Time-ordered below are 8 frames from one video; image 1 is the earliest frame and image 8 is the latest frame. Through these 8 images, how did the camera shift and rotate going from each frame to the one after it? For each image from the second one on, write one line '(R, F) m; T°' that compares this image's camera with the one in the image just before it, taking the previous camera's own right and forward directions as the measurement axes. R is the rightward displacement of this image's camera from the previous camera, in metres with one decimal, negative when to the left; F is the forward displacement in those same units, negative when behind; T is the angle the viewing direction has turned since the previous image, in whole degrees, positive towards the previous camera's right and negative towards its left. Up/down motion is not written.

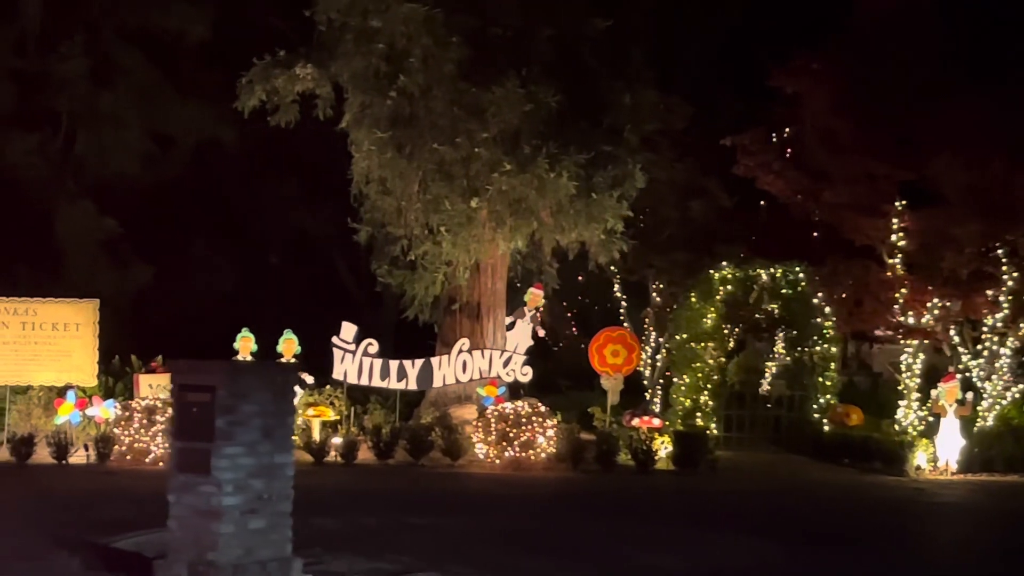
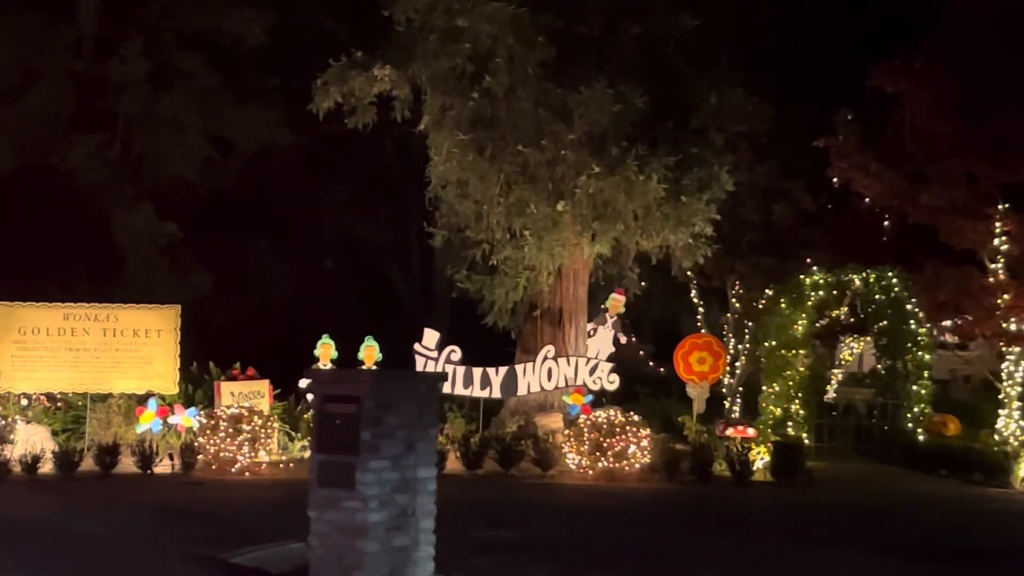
(-0.7, +0.4) m; -1°
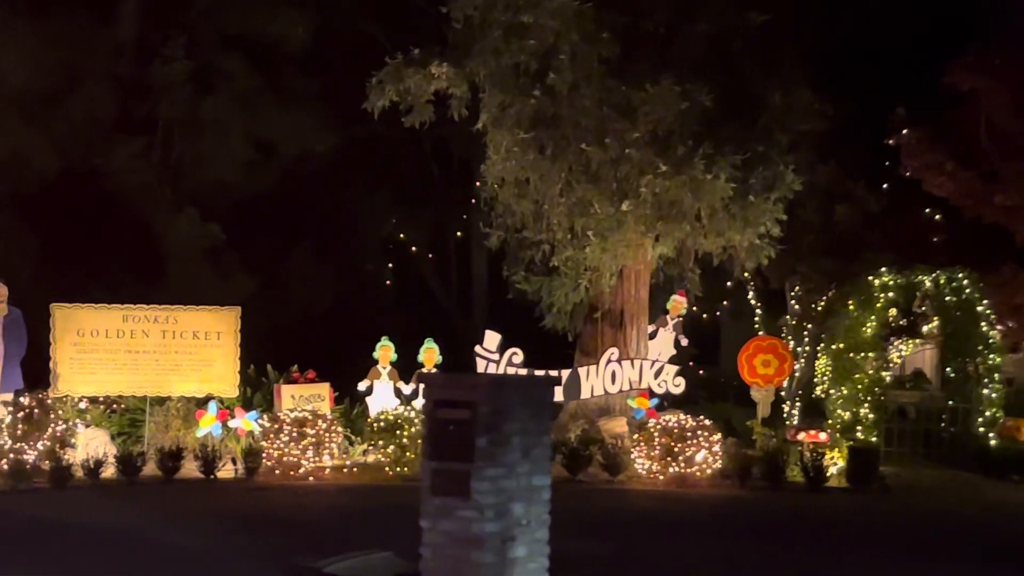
(-0.5, +0.3) m; -1°
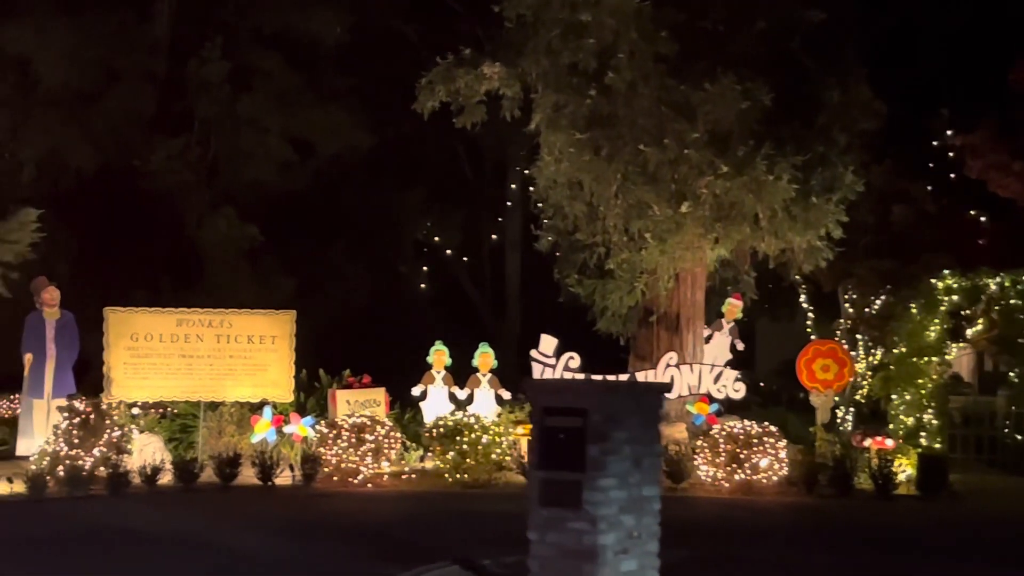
(-0.5, +0.3) m; -1°
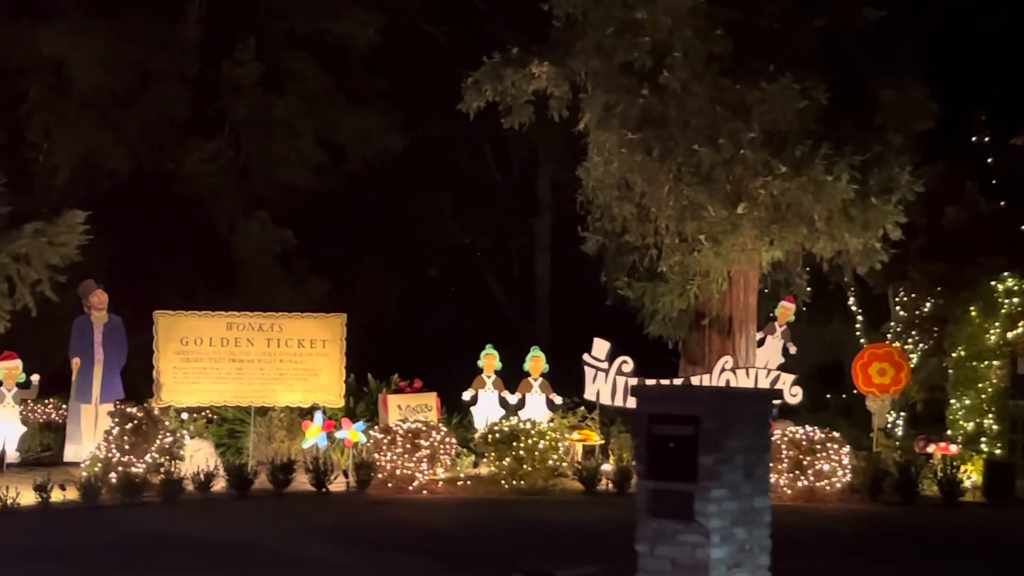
(-0.5, +0.3) m; 0°
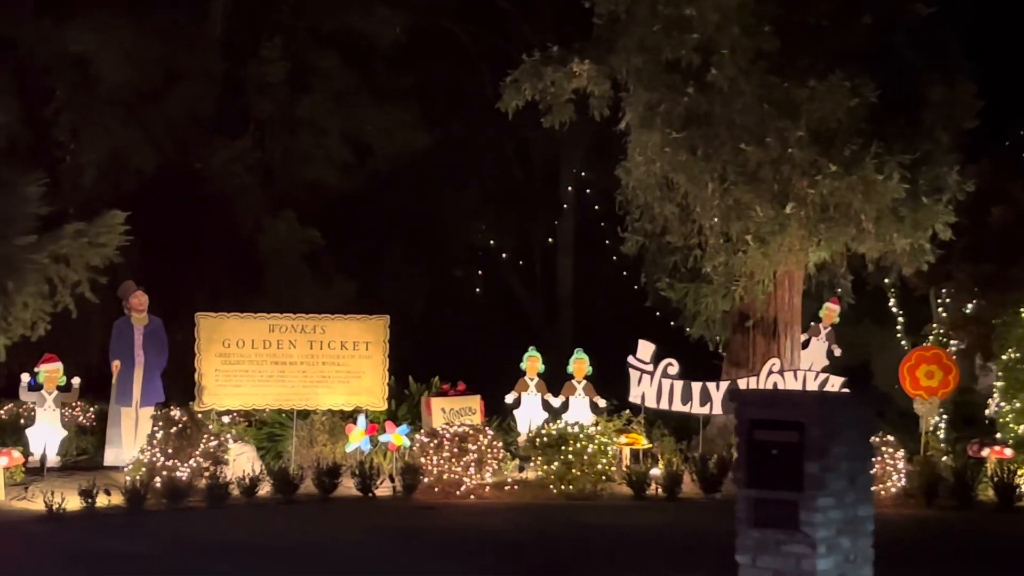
(-0.4, +0.3) m; 0°
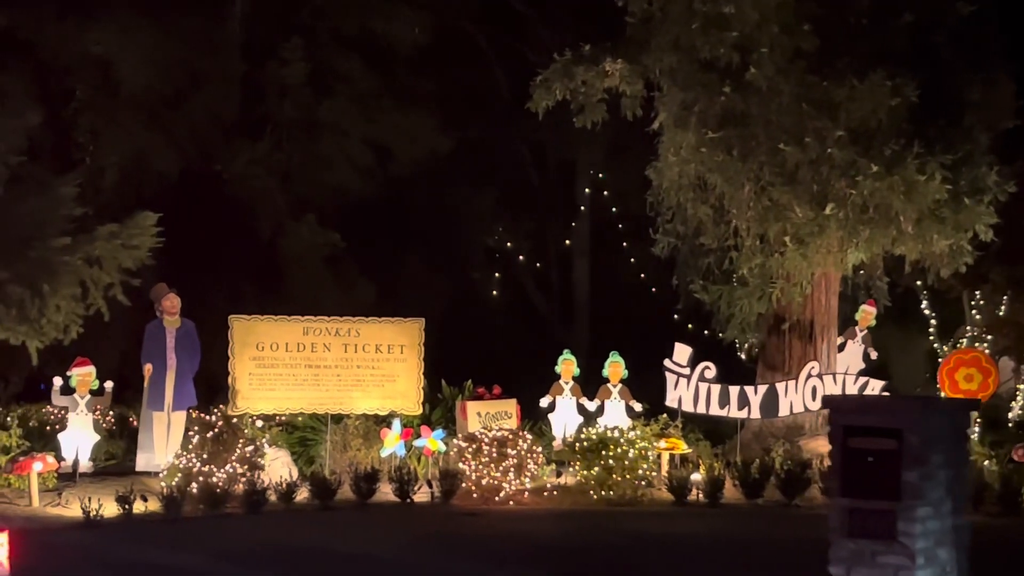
(-0.4, +0.2) m; 0°
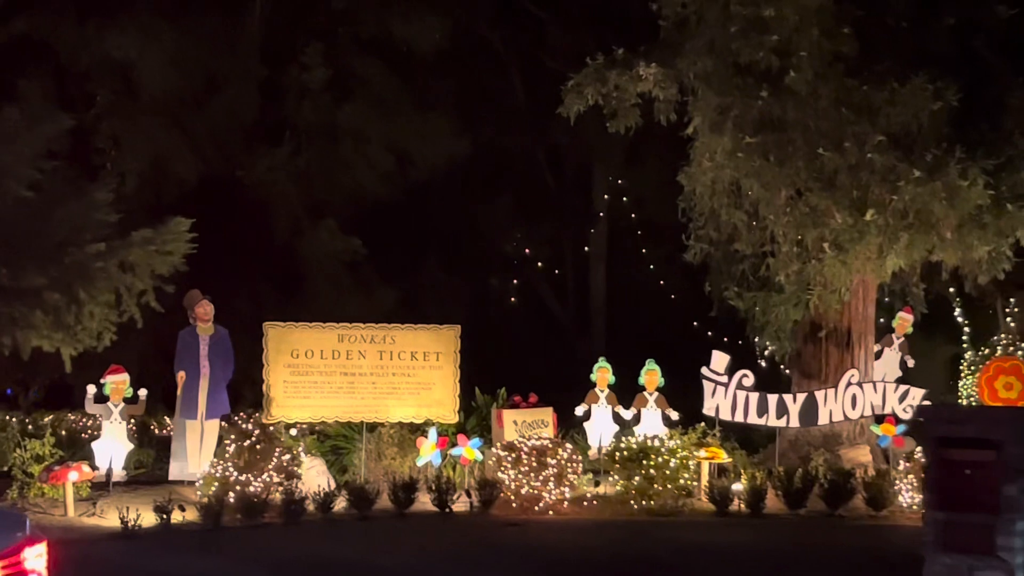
(-0.3, +0.2) m; 0°
